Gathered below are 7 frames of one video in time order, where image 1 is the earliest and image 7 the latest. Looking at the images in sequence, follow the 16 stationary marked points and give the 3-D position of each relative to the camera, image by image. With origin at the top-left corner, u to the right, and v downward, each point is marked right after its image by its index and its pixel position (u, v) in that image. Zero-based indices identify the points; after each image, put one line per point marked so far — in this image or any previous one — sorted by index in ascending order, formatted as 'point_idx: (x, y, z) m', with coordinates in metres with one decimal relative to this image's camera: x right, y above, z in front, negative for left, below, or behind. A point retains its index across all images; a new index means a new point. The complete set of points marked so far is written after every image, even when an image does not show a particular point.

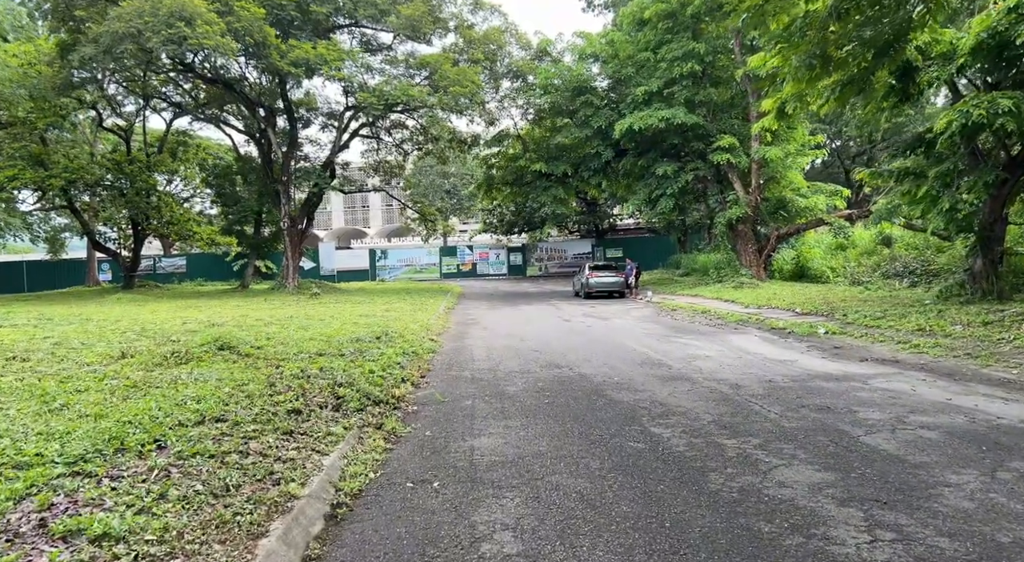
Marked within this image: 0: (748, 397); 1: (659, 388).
0: (+2.2, -1.1, +6.4) m
1: (+1.5, -1.1, +7.0) m
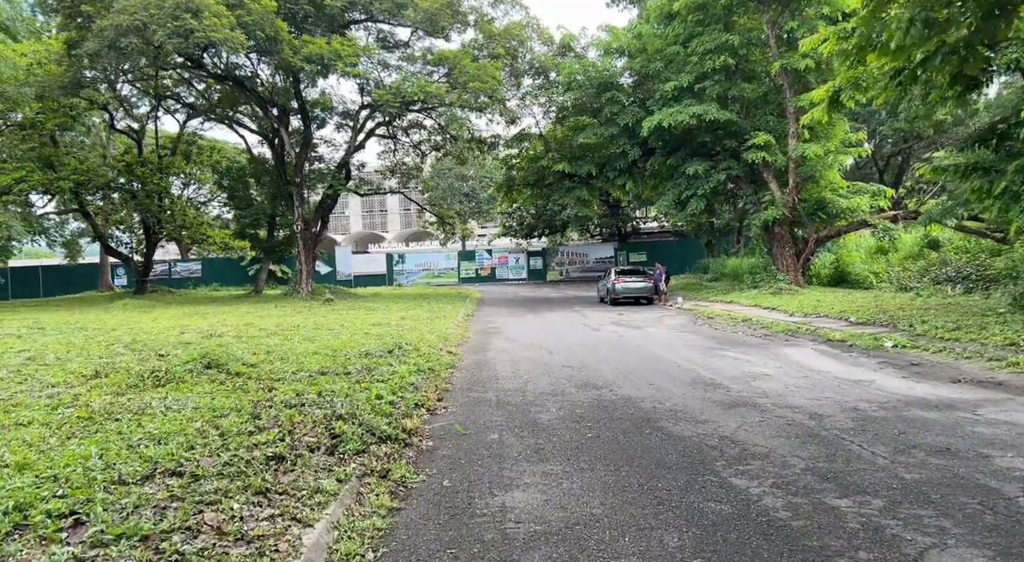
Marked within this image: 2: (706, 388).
0: (+2.4, -1.1, +5.2) m
1: (+1.8, -1.1, +5.8) m
2: (+2.0, -1.1, +7.2) m
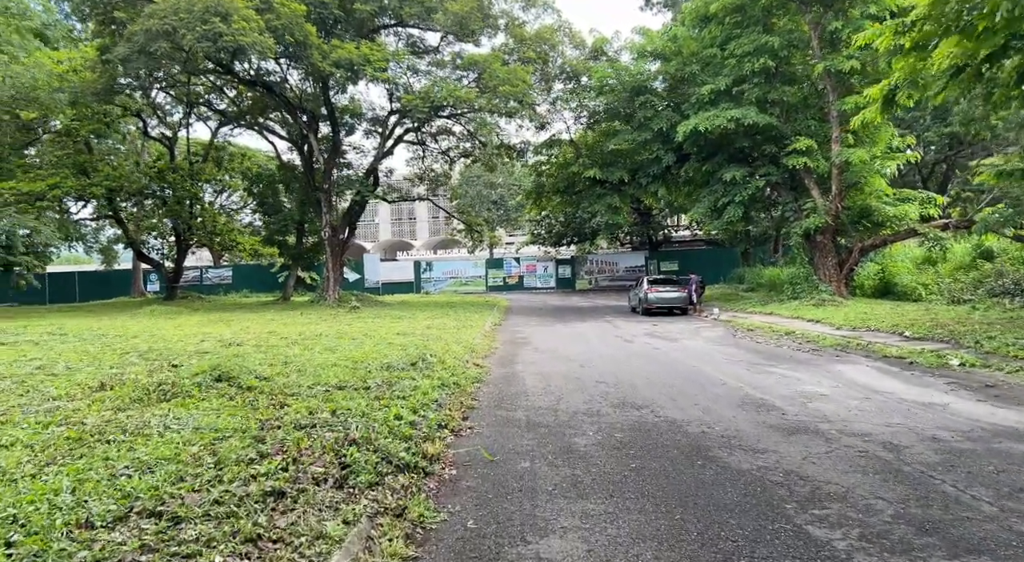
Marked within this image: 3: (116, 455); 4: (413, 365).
0: (+2.7, -1.2, +4.5) m
1: (+2.0, -1.2, +5.1) m
2: (+2.3, -1.2, +6.6) m
3: (-2.3, -1.0, +4.0) m
4: (-1.2, -1.0, +8.4) m
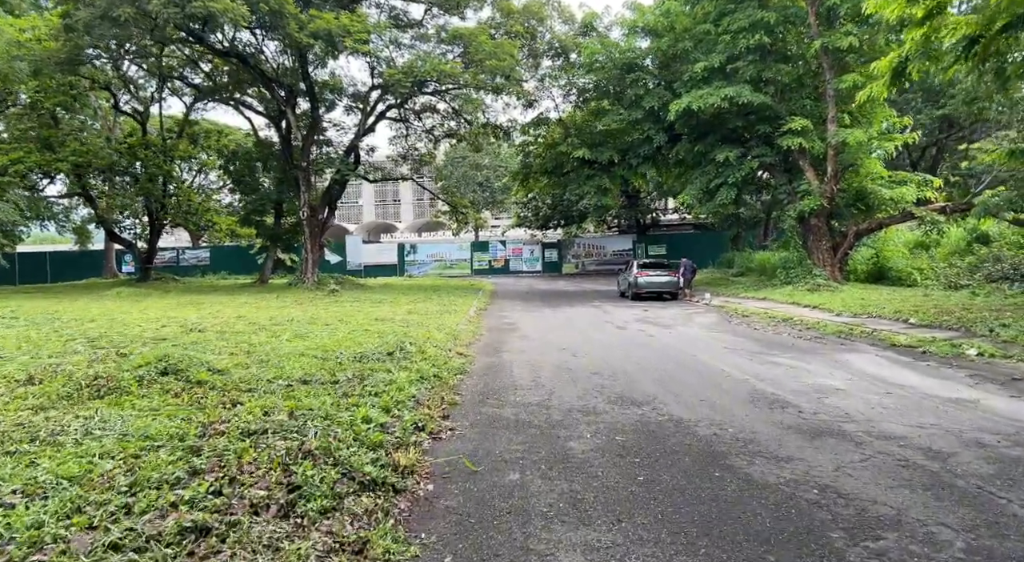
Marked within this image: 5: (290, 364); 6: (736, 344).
0: (+2.6, -1.1, +3.9) m
1: (+1.9, -1.1, +4.5) m
2: (+2.2, -1.1, +5.9) m
3: (-2.3, -0.9, +3.3) m
4: (-1.4, -0.8, +7.7) m
5: (-2.1, -0.8, +6.7) m
6: (+3.4, -1.0, +10.6) m
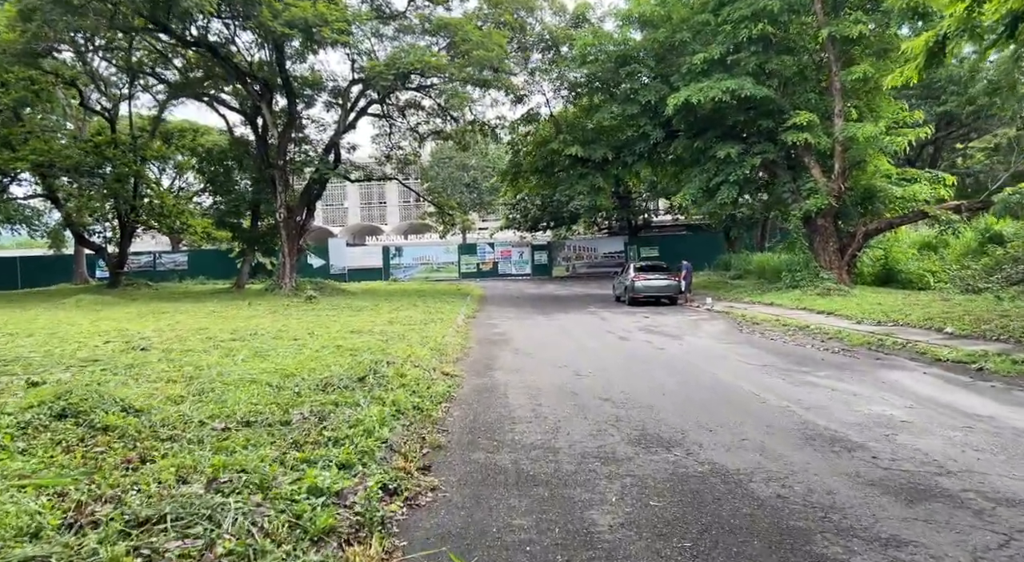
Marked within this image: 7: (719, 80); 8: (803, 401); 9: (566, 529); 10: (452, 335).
0: (+2.6, -1.2, +2.7) m
1: (+1.9, -1.2, +3.3) m
2: (+2.2, -1.1, +4.7) m
3: (-2.3, -1.0, +2.0) m
4: (-1.4, -0.9, +6.4) m
5: (-2.2, -0.9, +5.4) m
6: (+3.3, -1.1, +9.5) m
7: (+5.8, +5.6, +19.4) m
8: (+2.7, -1.1, +6.5) m
9: (+0.3, -1.2, +3.4) m
10: (-1.0, -0.9, +11.5) m
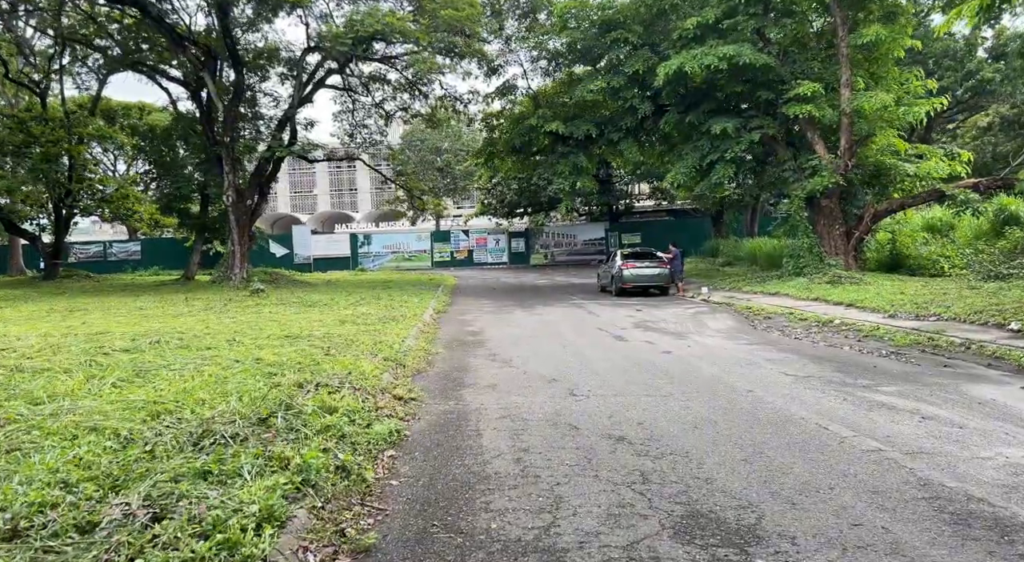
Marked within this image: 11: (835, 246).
0: (+2.6, -1.2, +0.8) m
1: (+1.9, -1.2, +1.4) m
2: (+2.1, -1.1, +2.8) m
3: (-2.3, -1.0, -0.1) m
4: (-1.6, -0.9, +4.4) m
5: (-2.3, -0.9, +3.4) m
6: (+3.1, -0.9, +7.6) m
7: (+5.1, +5.9, +17.5) m
8: (+2.6, -1.0, +4.6) m
9: (+0.2, -1.2, +1.5) m
10: (-1.3, -0.8, +9.4) m
11: (+8.5, +0.9, +18.4) m
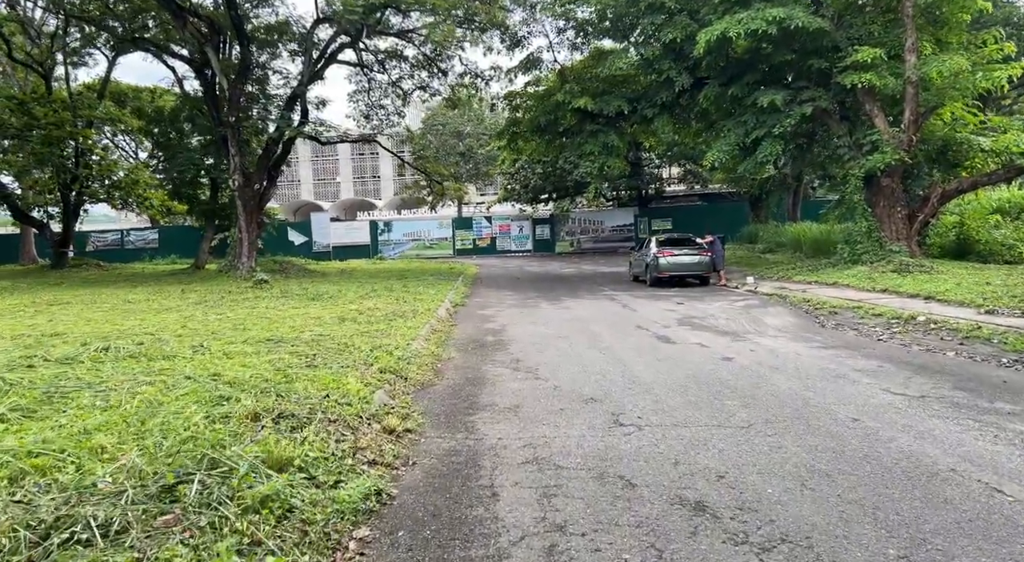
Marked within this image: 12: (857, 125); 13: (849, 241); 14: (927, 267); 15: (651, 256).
0: (+2.6, -1.2, -0.8) m
1: (+1.9, -1.2, -0.2) m
2: (+2.2, -1.1, +1.3) m
3: (-2.3, -1.1, -1.5) m
4: (-1.4, -0.9, +2.9) m
5: (-2.2, -0.9, +2.0) m
6: (+3.3, -0.8, +6.0) m
7: (+5.7, +6.2, +15.7) m
8: (+2.7, -1.0, +3.1) m
9: (+0.2, -1.3, 0.0) m
10: (-1.0, -0.7, +8.0) m
11: (+9.1, +1.2, +16.6) m
12: (+8.6, +3.8, +17.2) m
13: (+8.1, +1.0, +16.7) m
14: (+8.4, +0.3, +14.1) m
15: (+3.4, +0.6, +16.9) m
